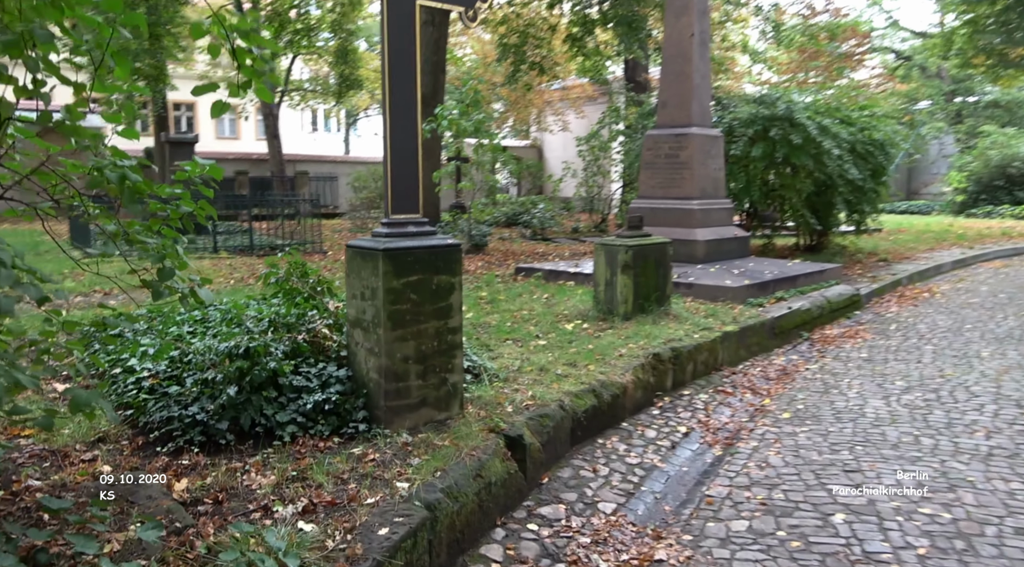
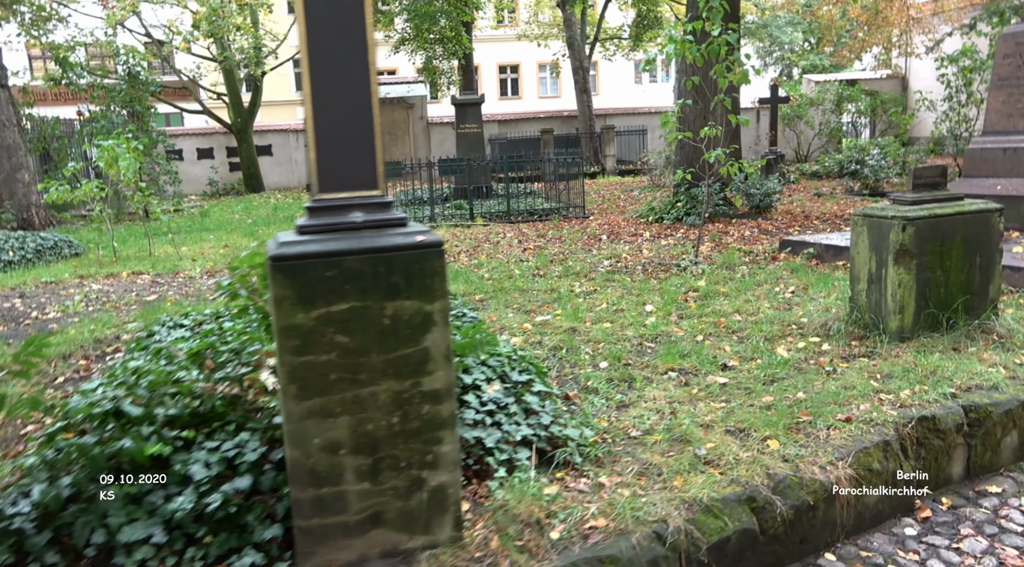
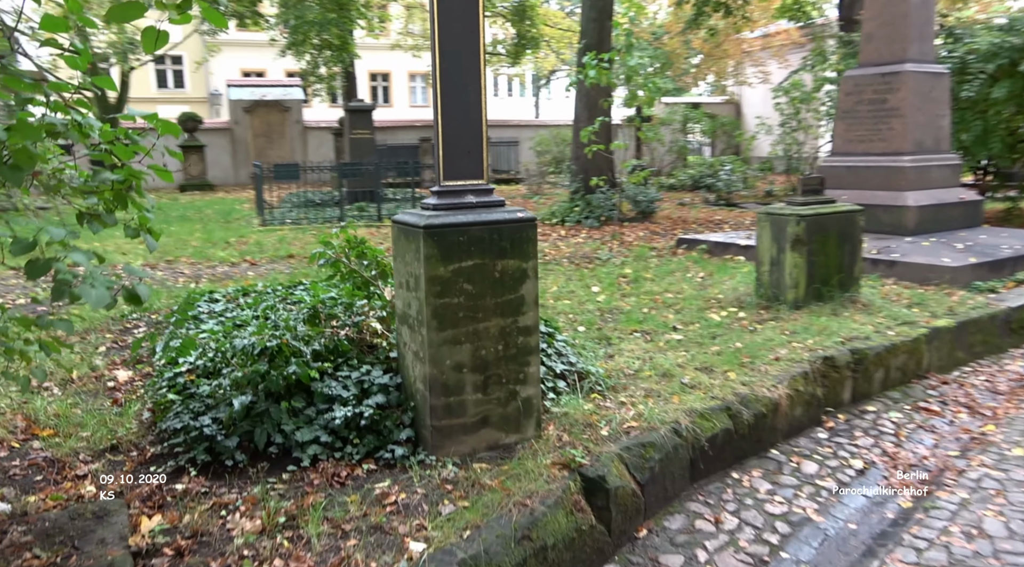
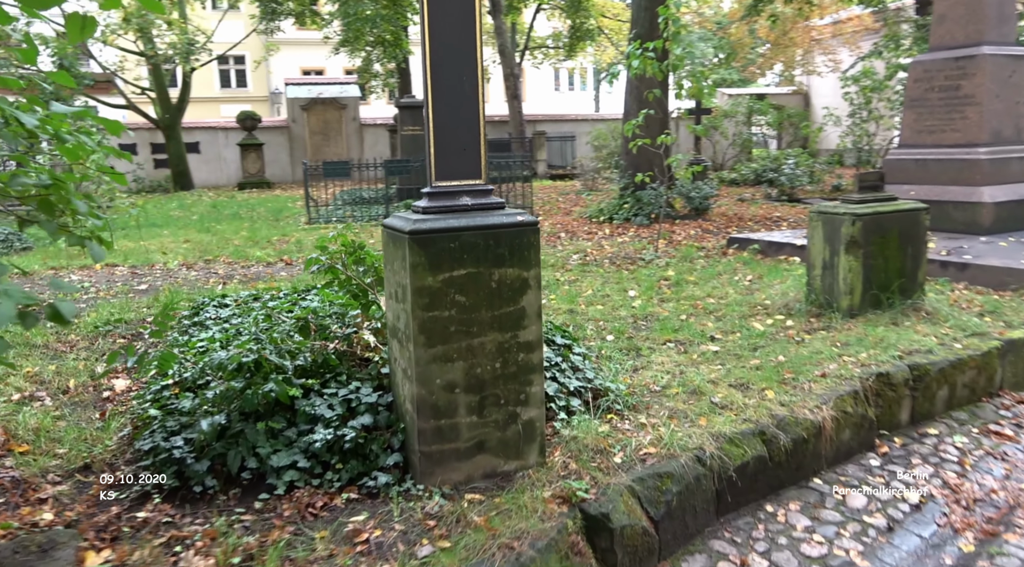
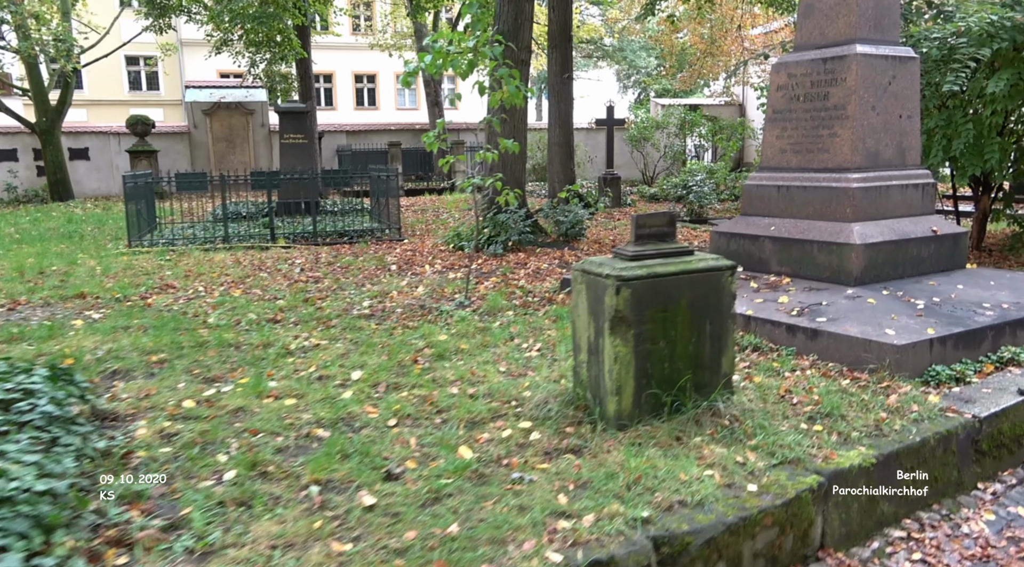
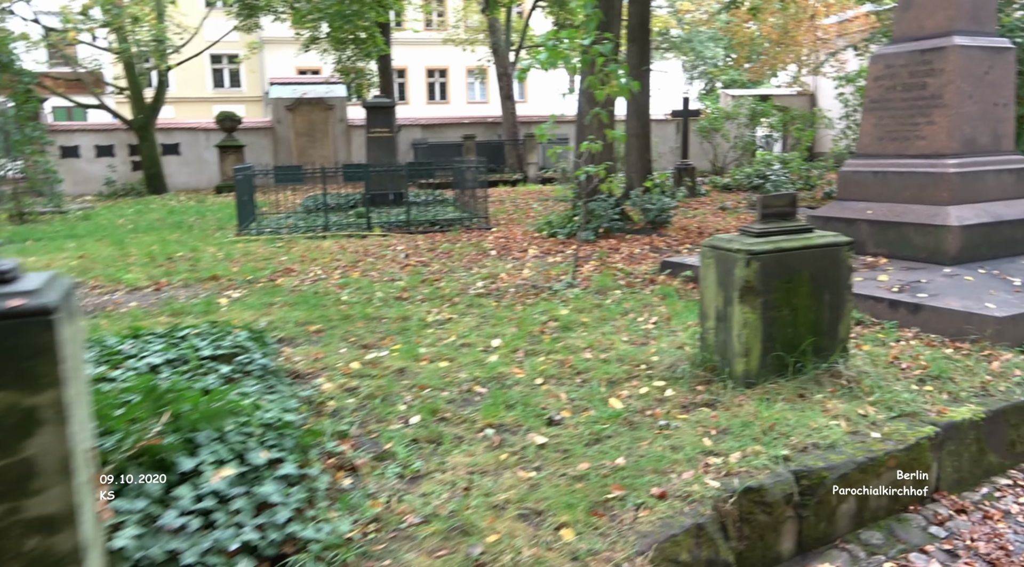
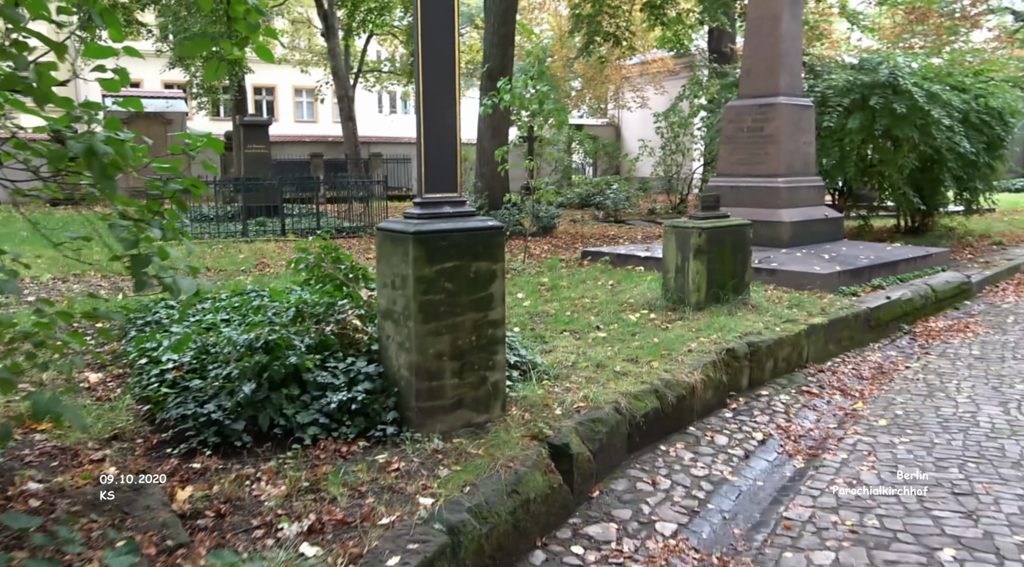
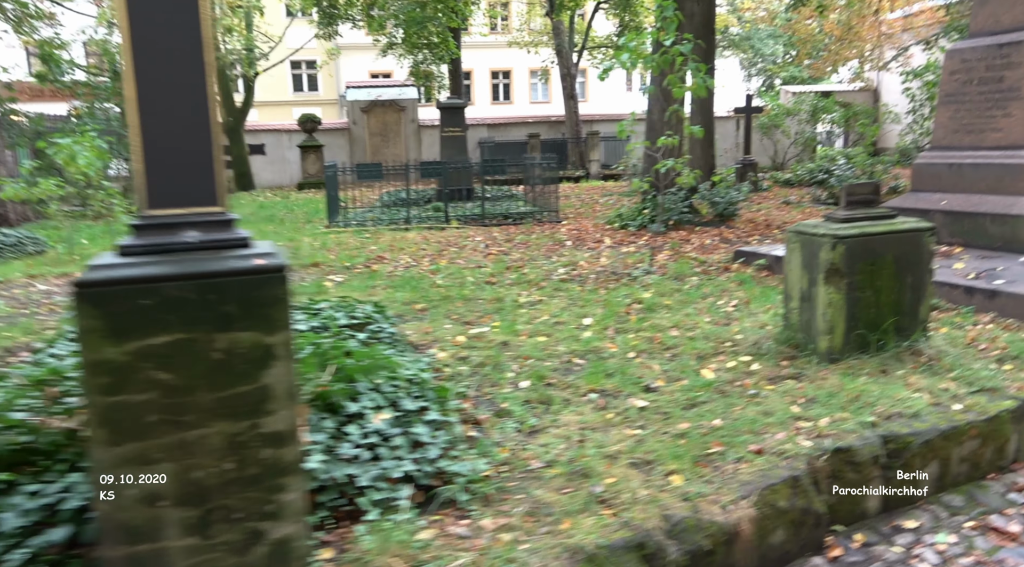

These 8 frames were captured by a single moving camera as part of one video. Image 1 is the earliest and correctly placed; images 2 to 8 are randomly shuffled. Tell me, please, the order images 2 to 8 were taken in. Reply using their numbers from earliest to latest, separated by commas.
7, 3, 4, 2, 8, 6, 5
